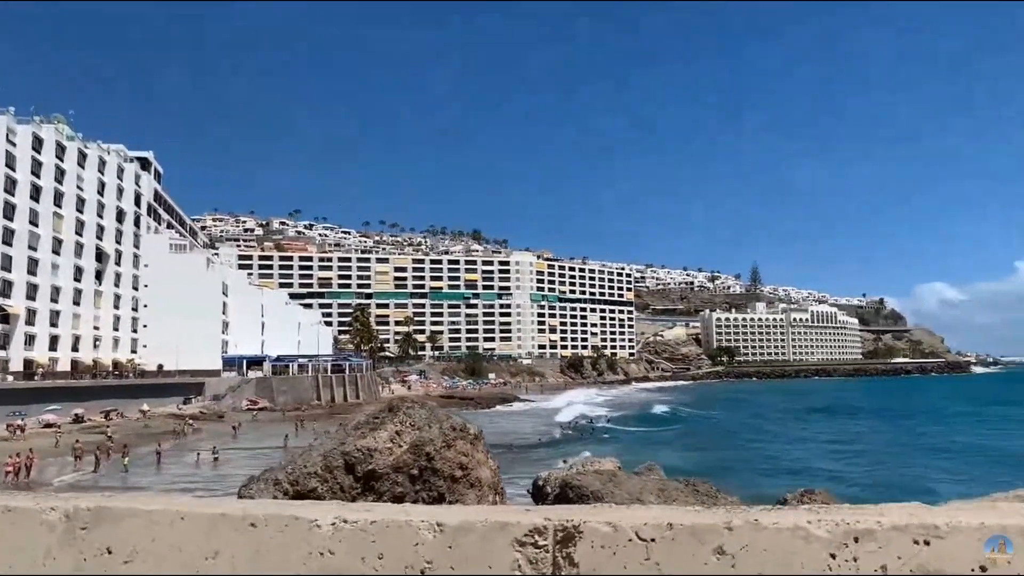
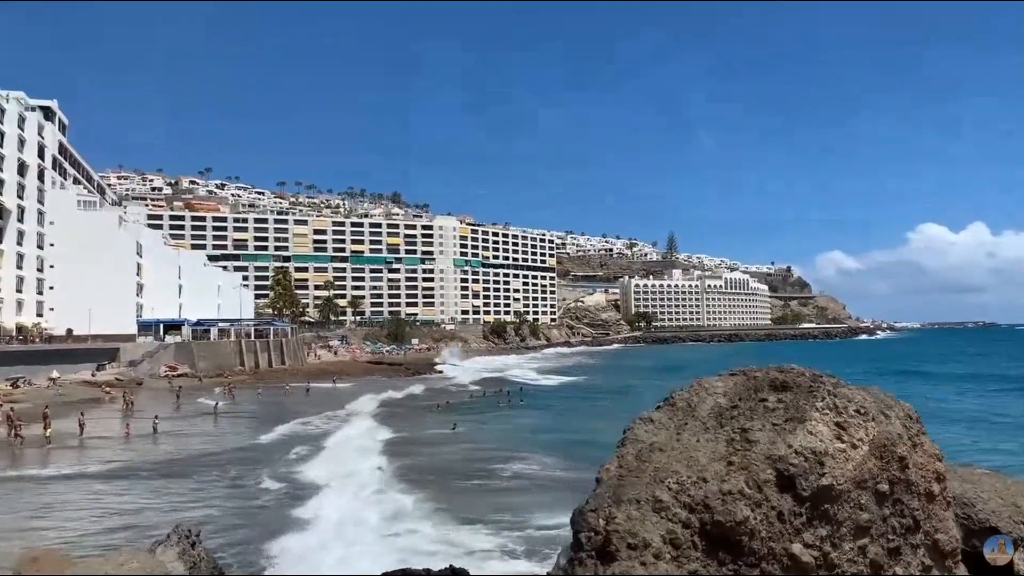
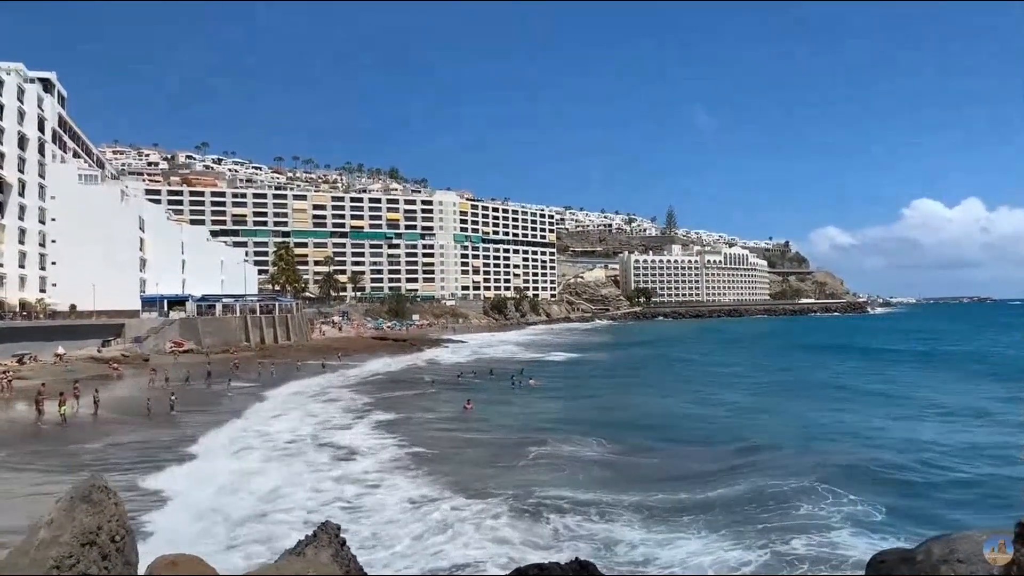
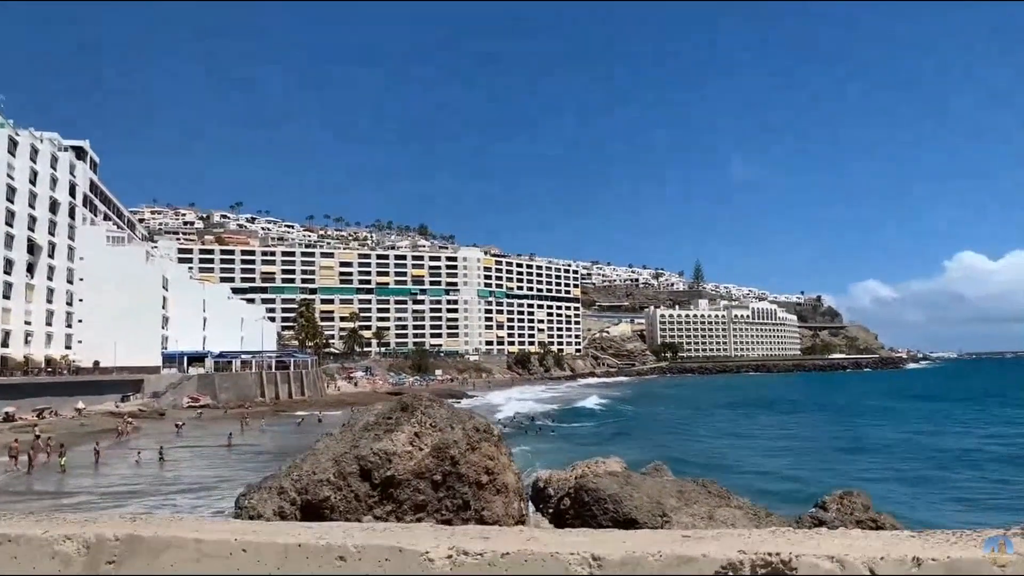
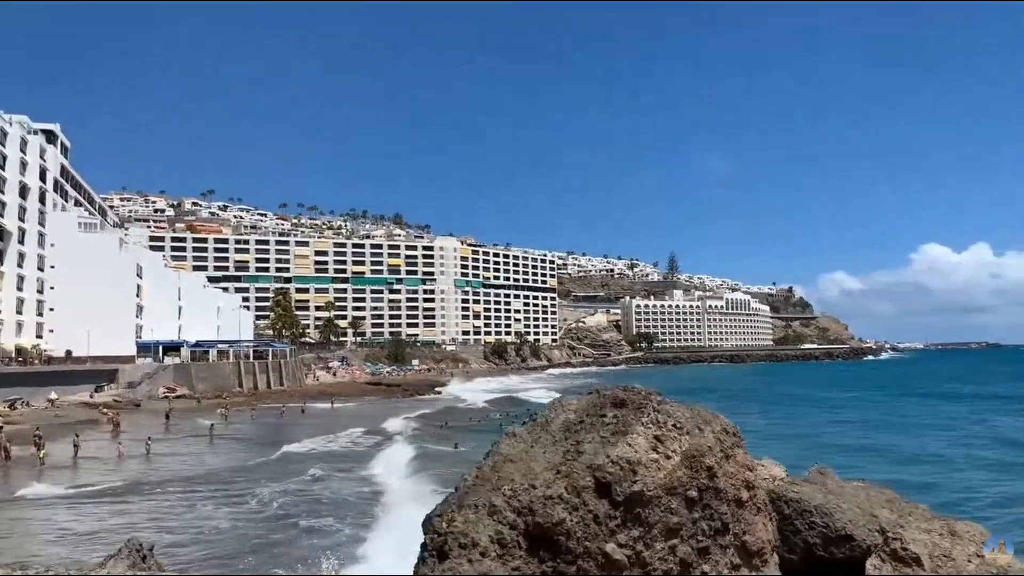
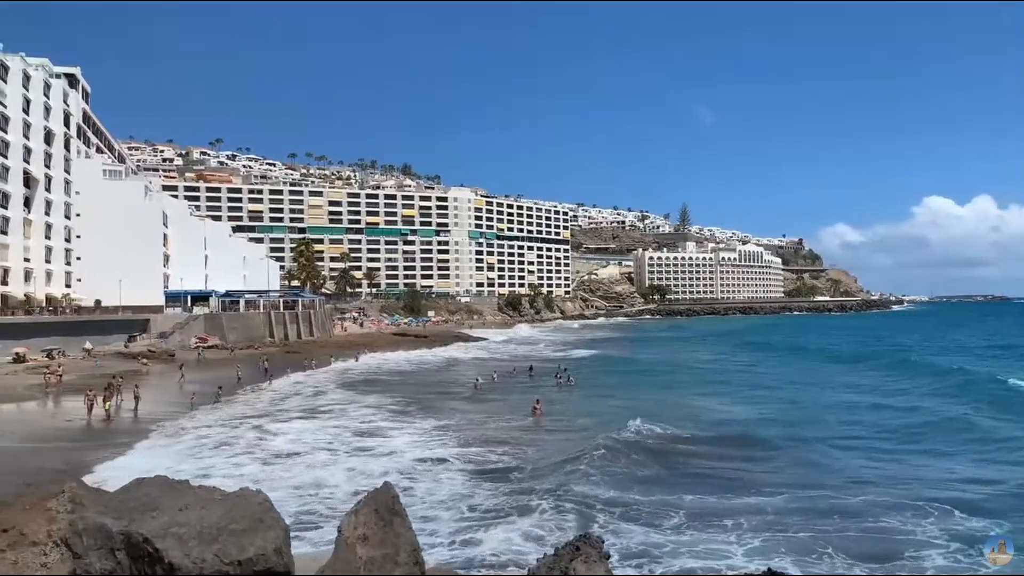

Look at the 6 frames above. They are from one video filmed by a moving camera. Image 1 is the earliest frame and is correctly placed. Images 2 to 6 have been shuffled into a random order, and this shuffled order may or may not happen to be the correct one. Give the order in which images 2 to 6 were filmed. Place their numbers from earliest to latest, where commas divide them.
4, 5, 2, 3, 6
